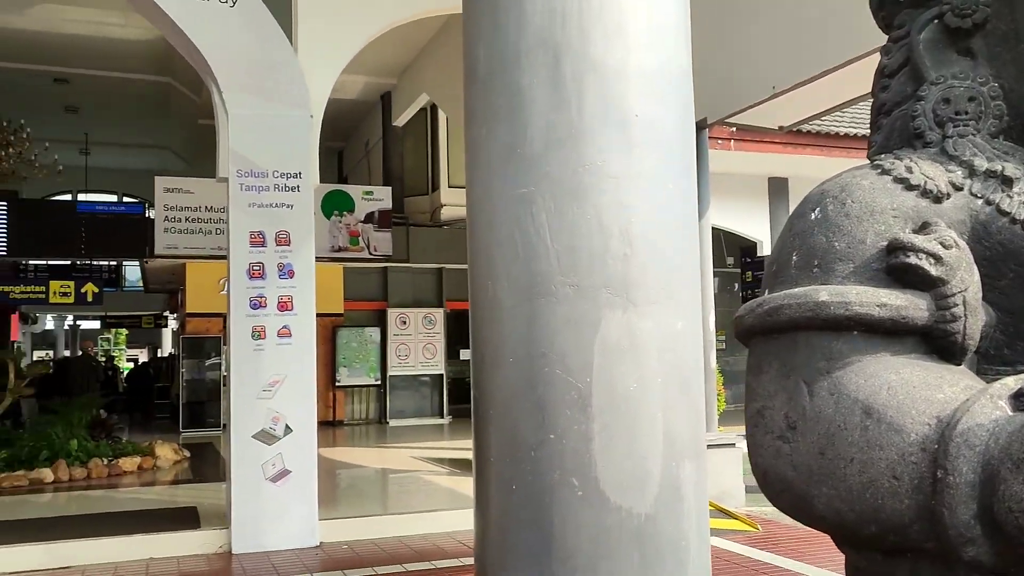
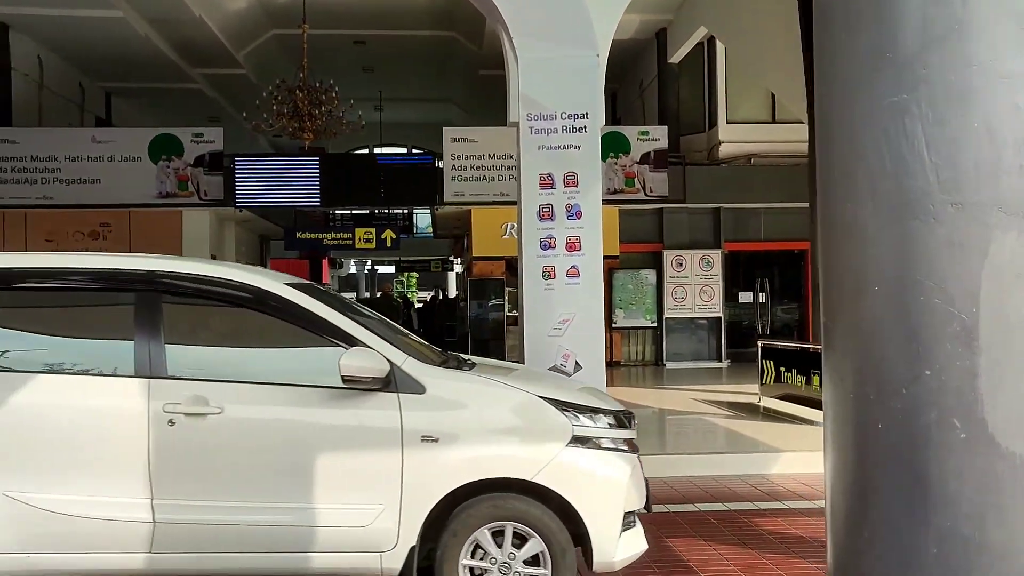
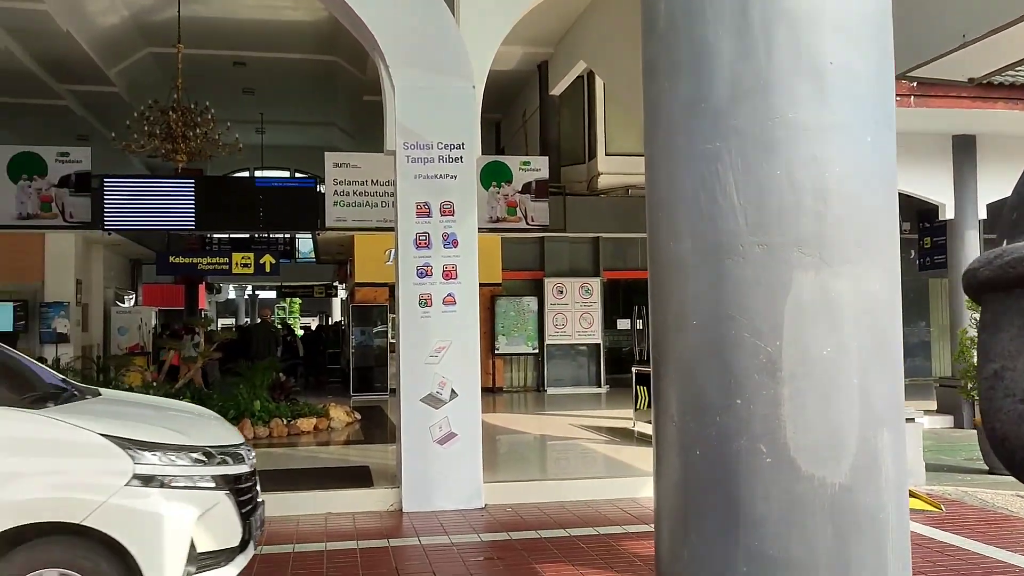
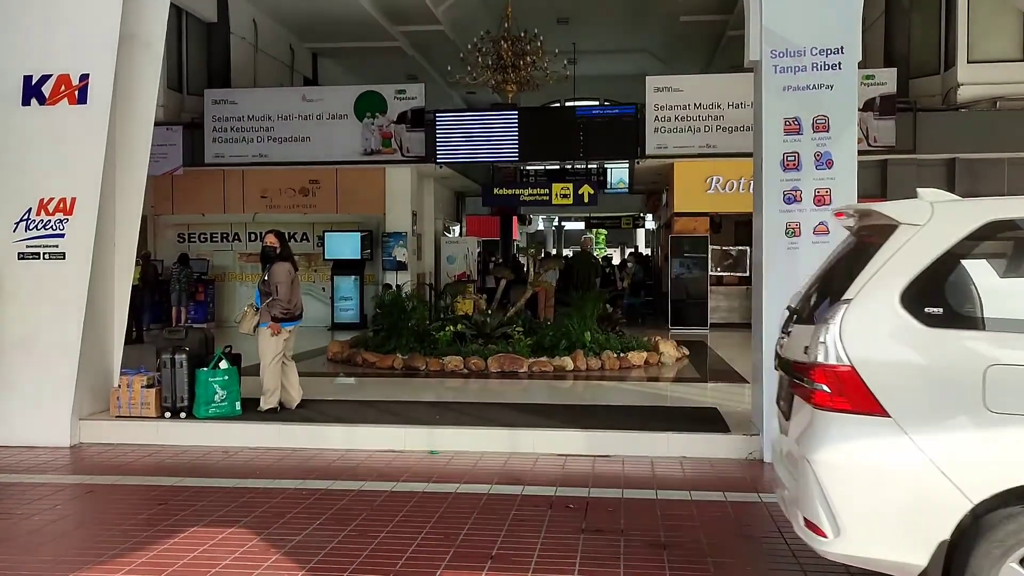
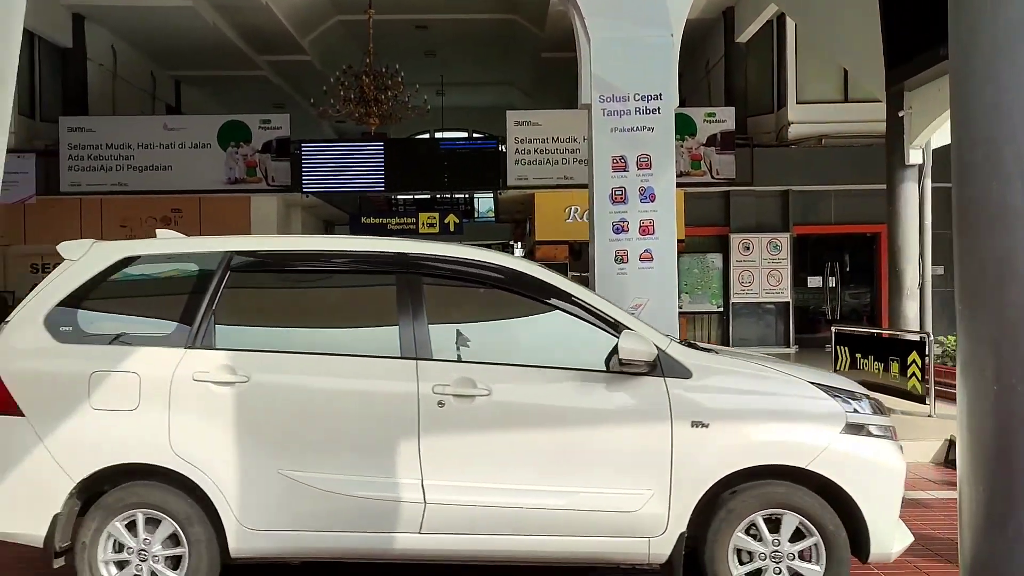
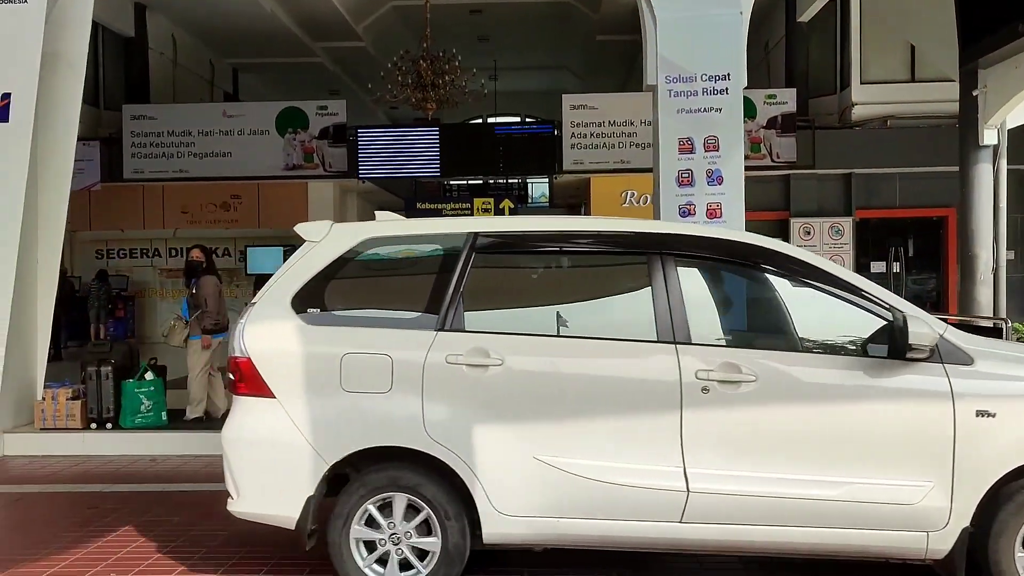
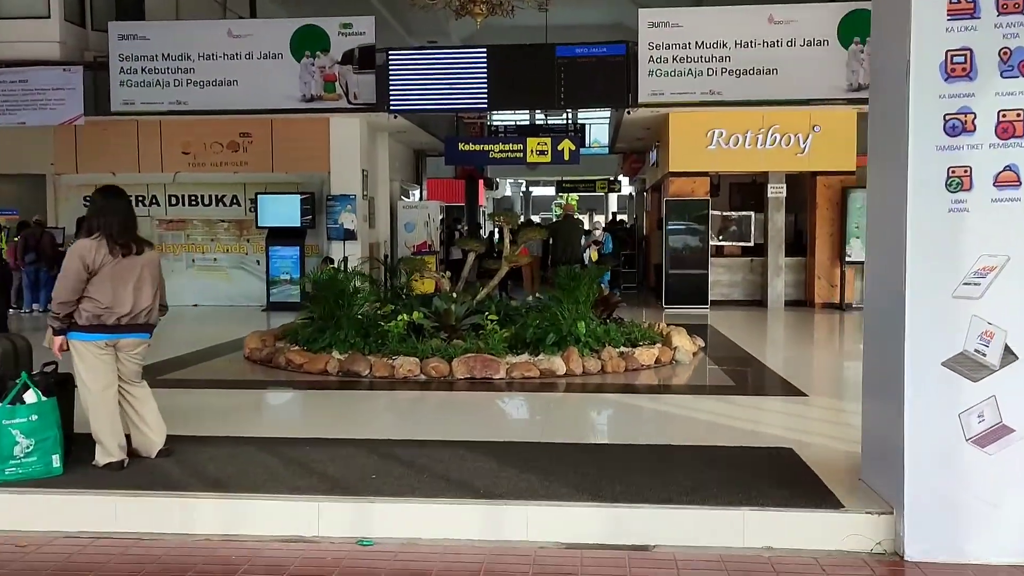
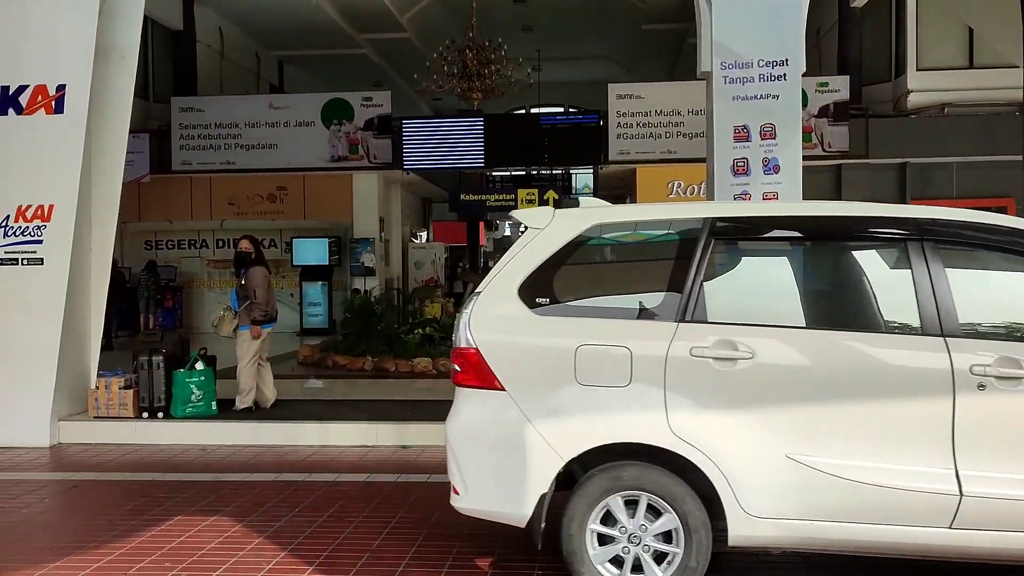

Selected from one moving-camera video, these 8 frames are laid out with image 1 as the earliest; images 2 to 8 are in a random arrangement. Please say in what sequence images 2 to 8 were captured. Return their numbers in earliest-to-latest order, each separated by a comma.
3, 2, 5, 6, 8, 4, 7
